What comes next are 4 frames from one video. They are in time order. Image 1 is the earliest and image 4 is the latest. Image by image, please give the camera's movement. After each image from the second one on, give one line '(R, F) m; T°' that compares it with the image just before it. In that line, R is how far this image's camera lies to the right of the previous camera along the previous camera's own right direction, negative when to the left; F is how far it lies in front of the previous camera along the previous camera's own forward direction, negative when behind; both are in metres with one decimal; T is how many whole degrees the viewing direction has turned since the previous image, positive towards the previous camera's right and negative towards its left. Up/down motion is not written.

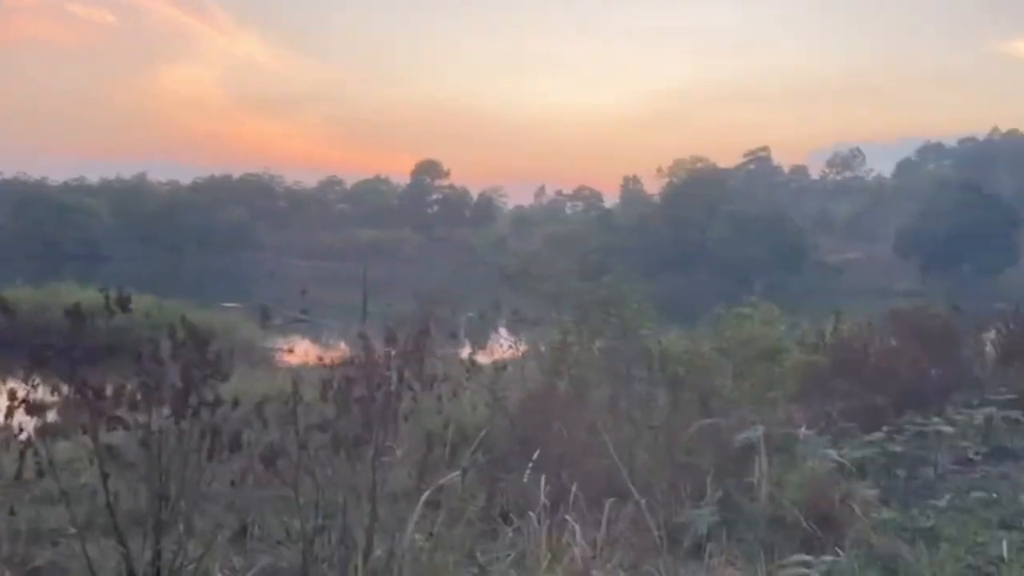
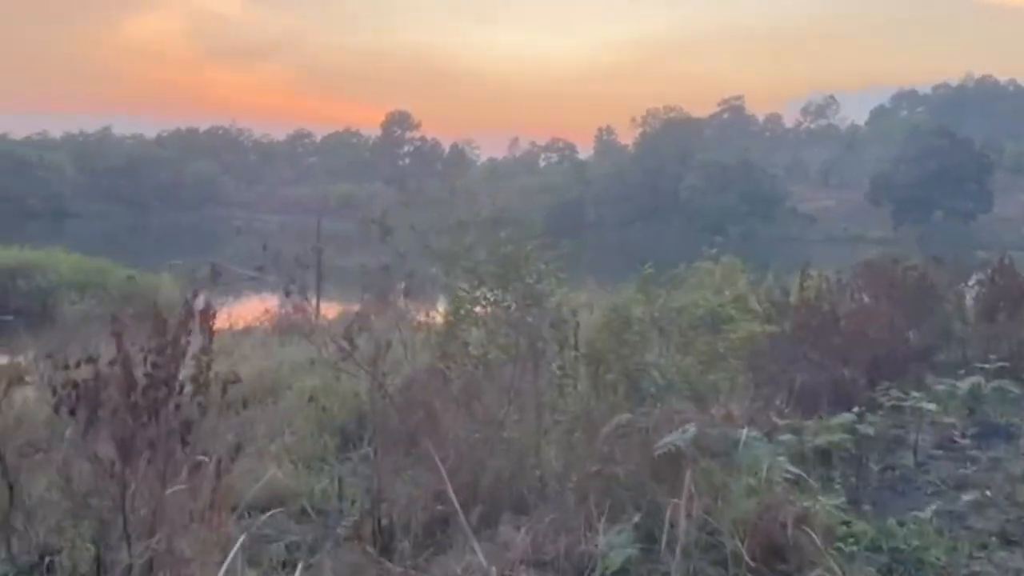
(+0.6, +1.4) m; +1°
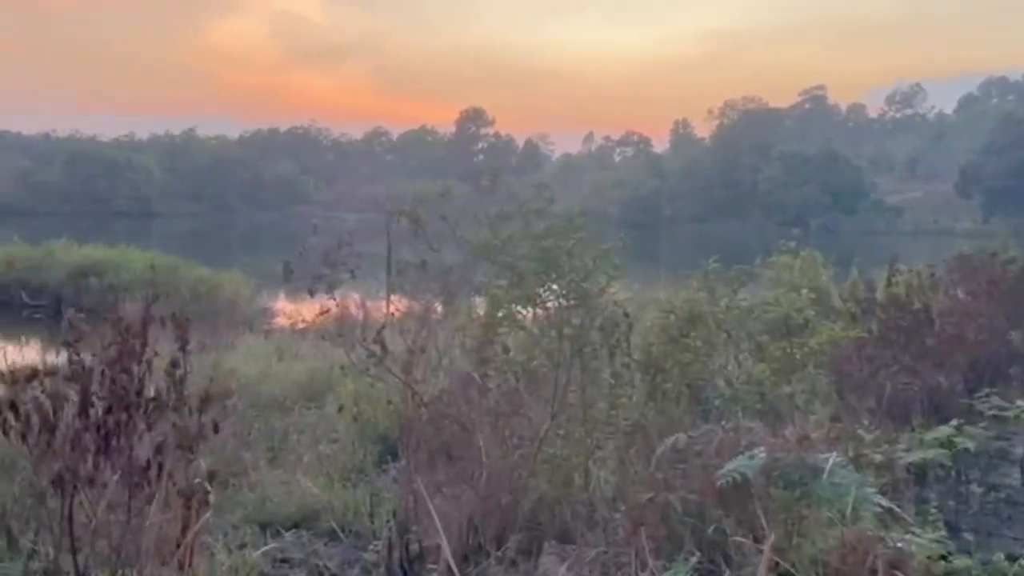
(+0.2, +0.6) m; -4°
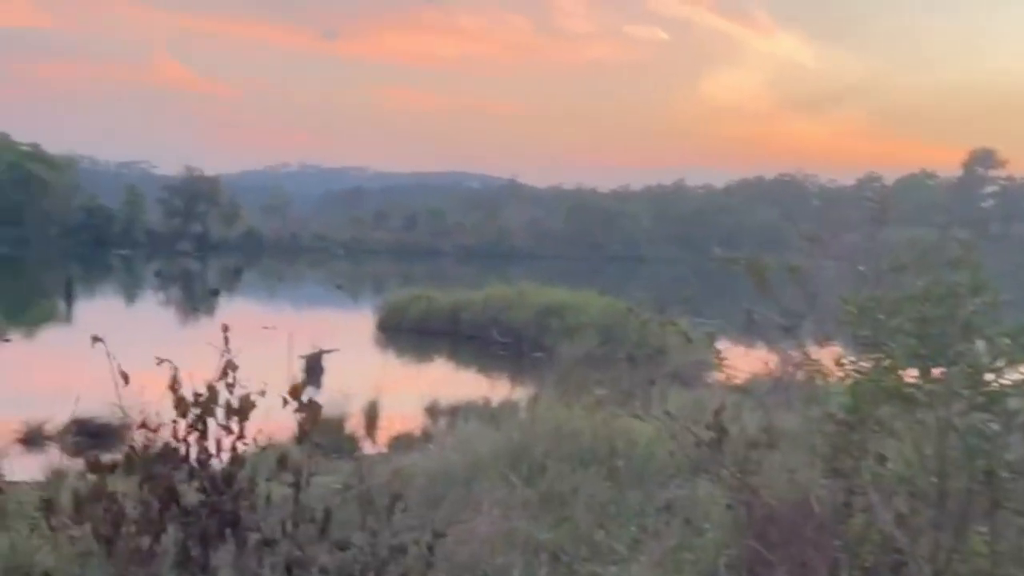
(+0.4, +1.3) m; -28°
